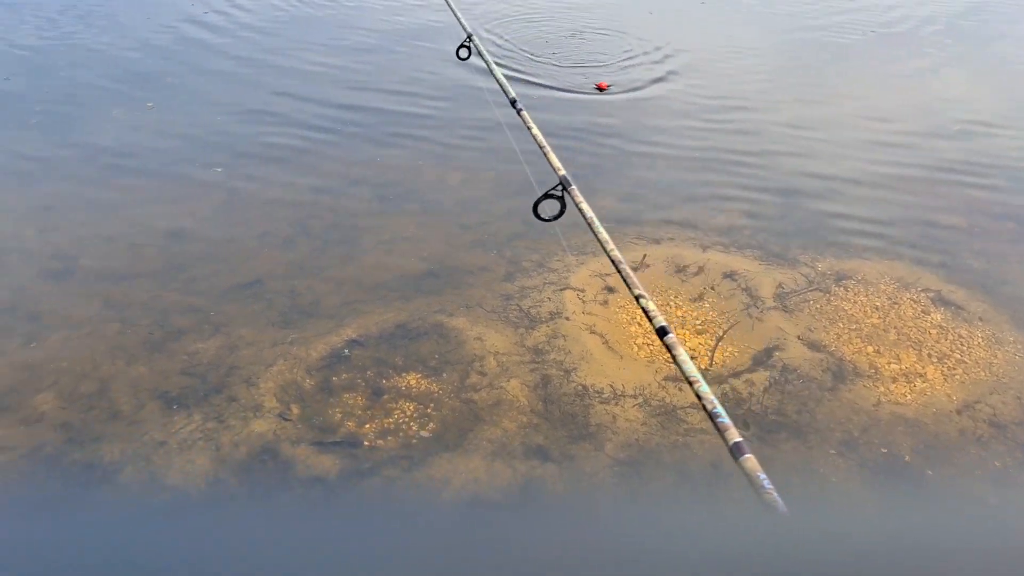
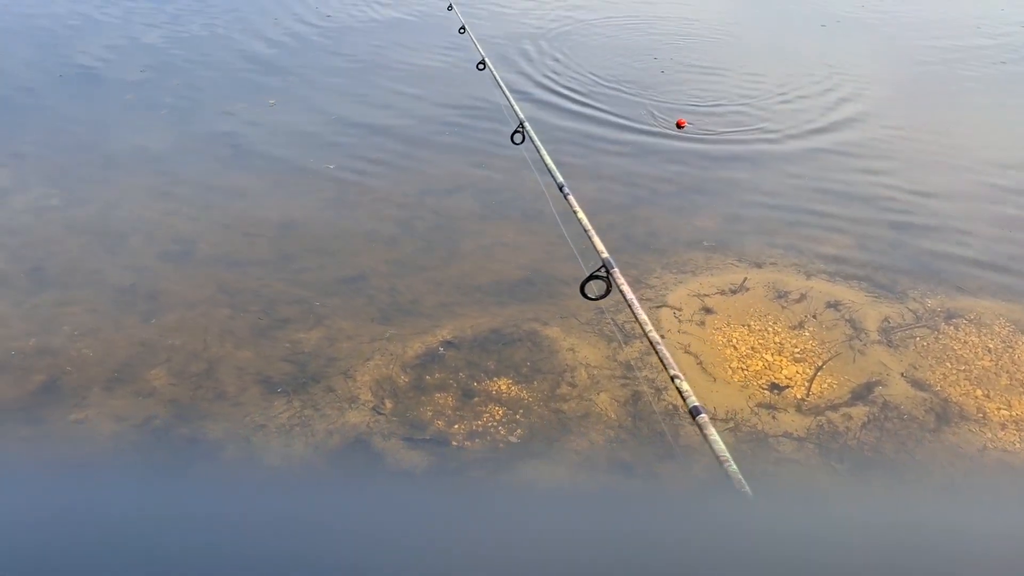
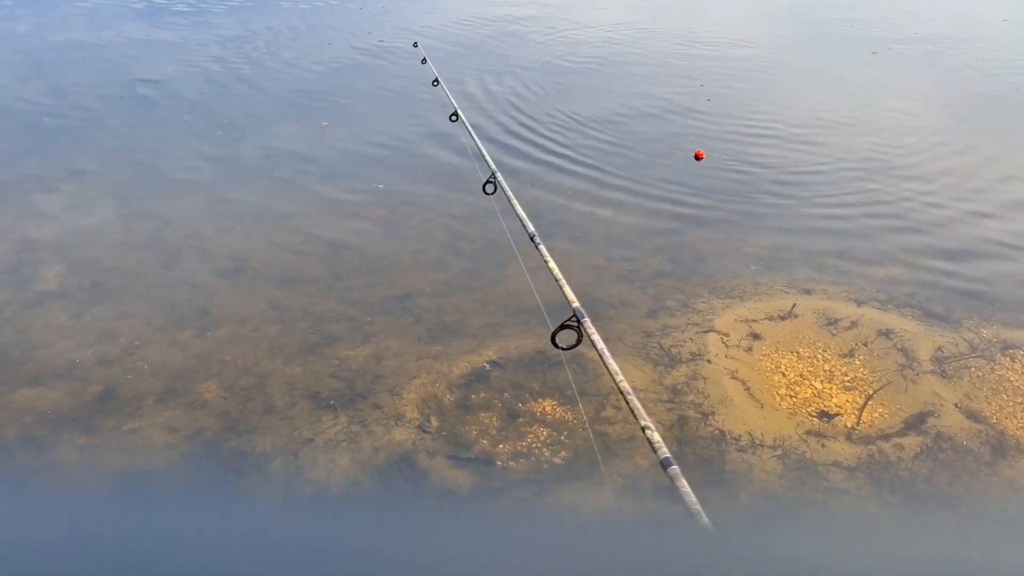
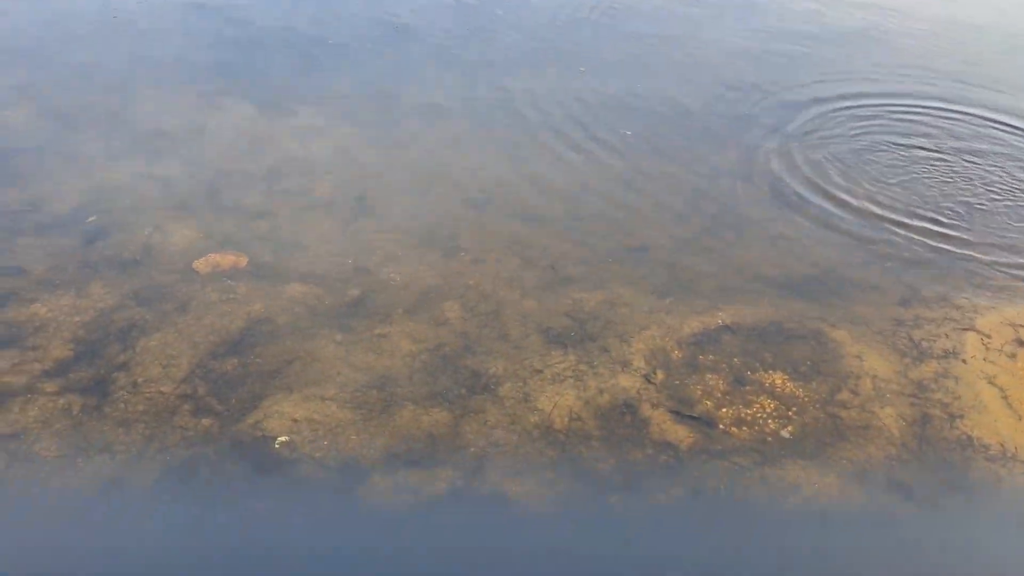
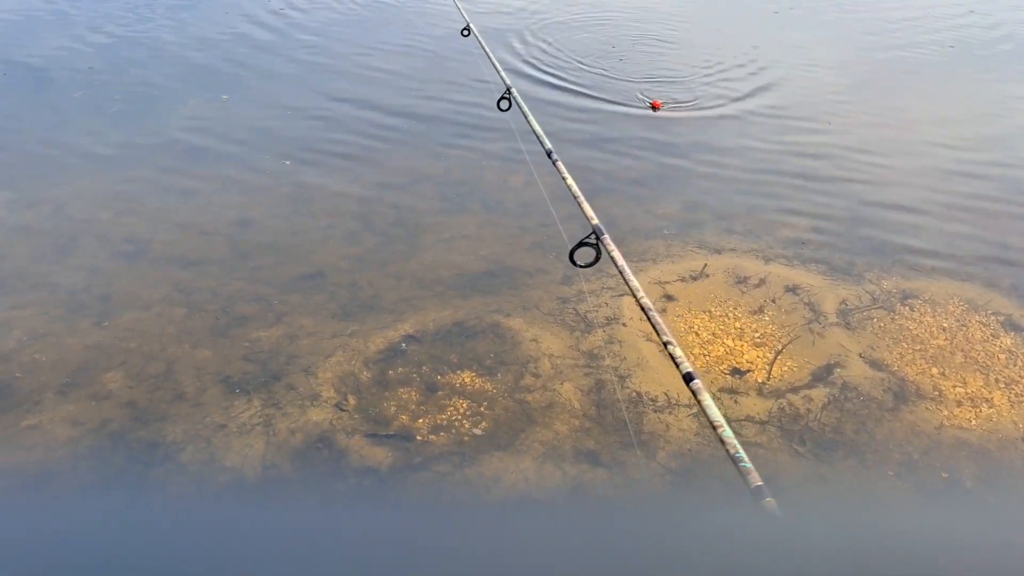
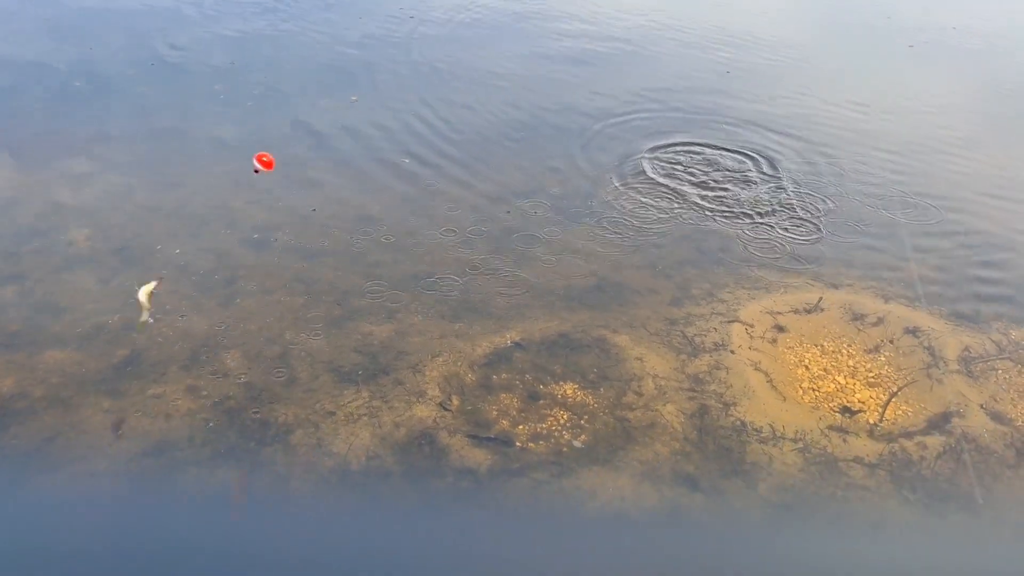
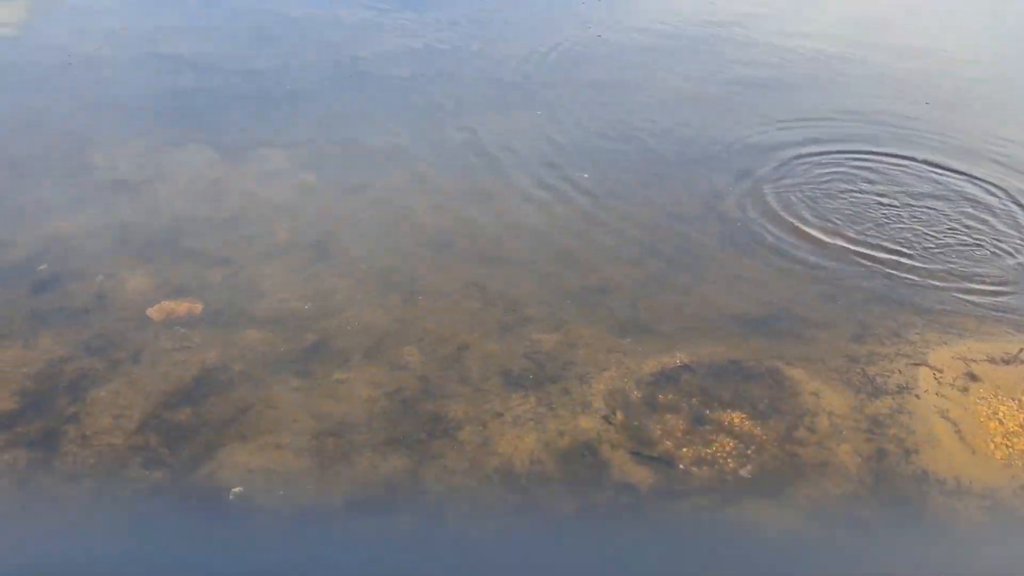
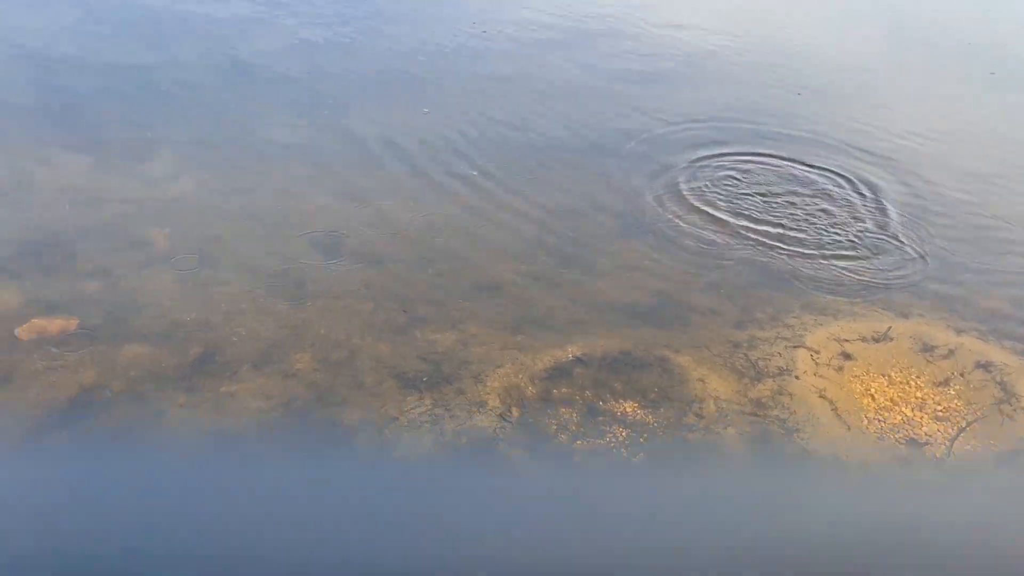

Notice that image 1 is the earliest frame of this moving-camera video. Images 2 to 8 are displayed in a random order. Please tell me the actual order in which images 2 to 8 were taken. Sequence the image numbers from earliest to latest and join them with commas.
5, 2, 3, 6, 8, 7, 4
